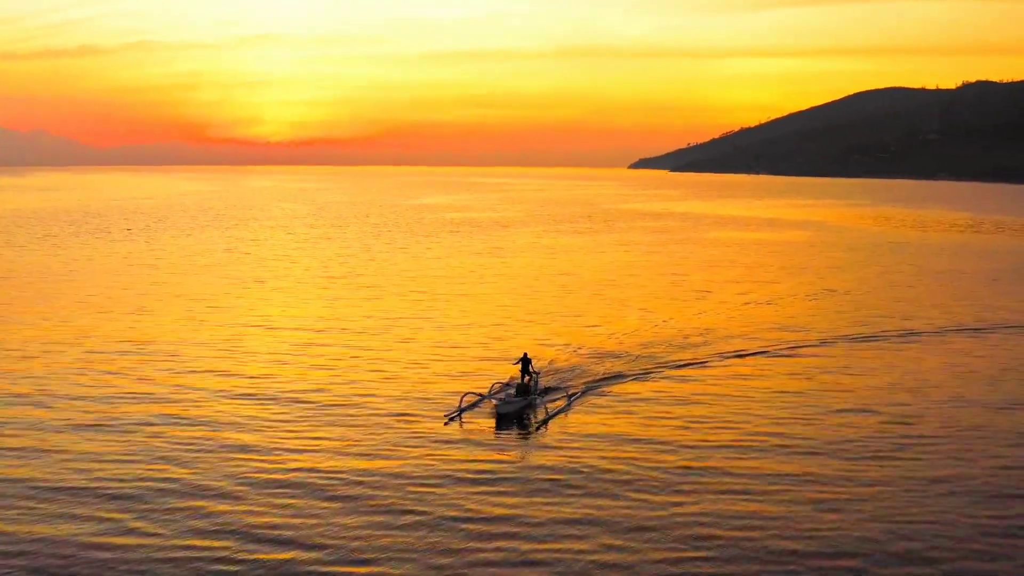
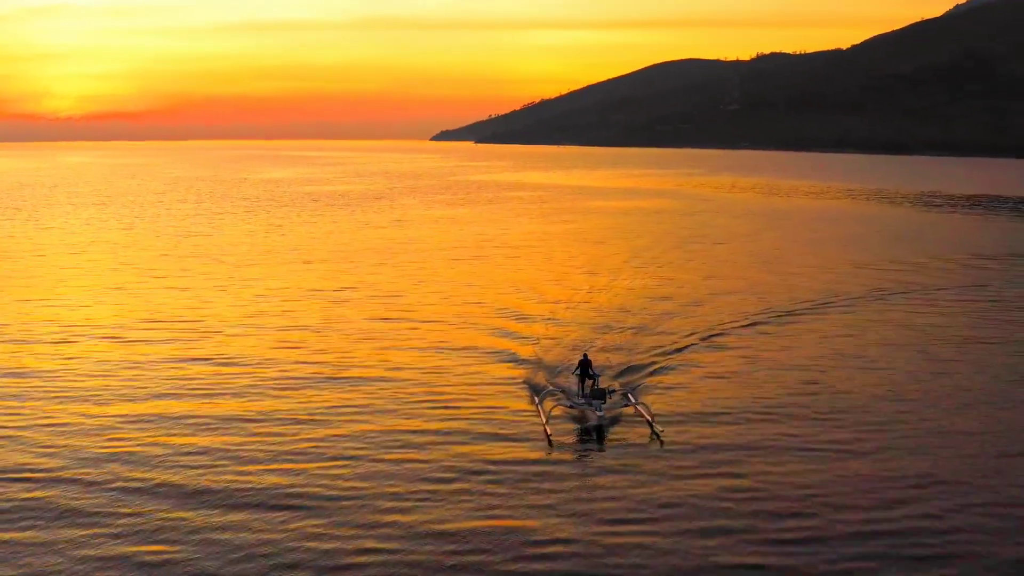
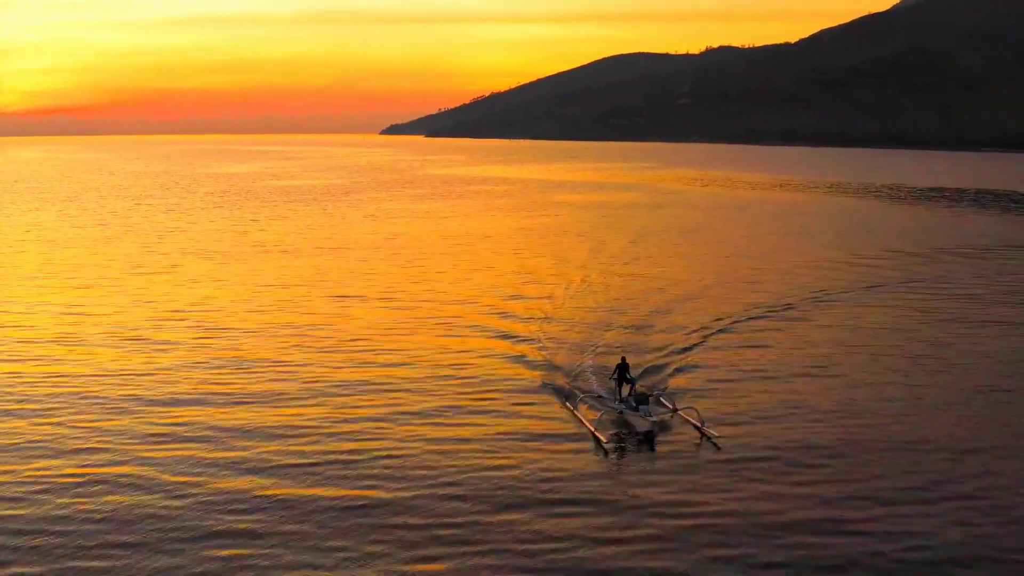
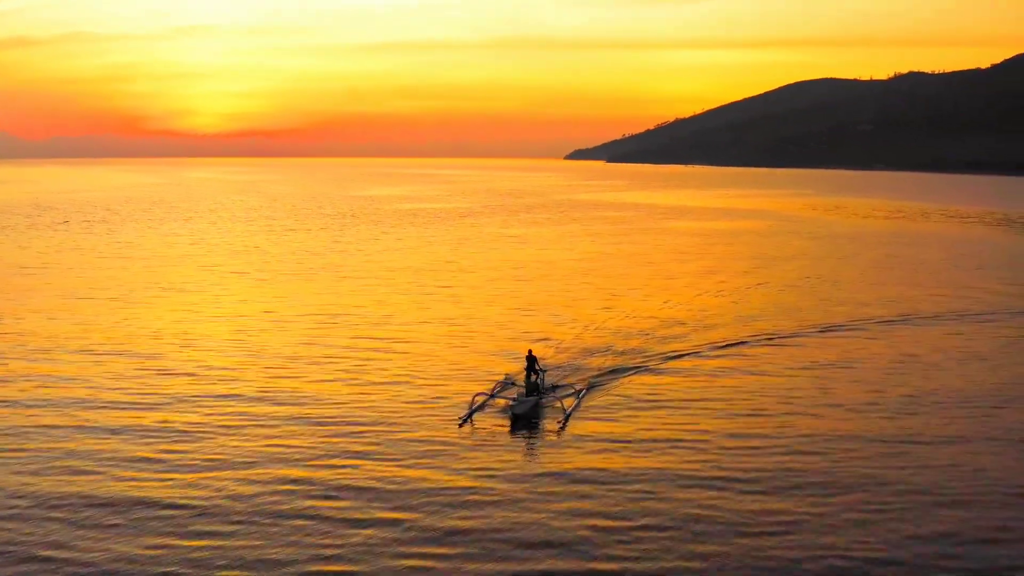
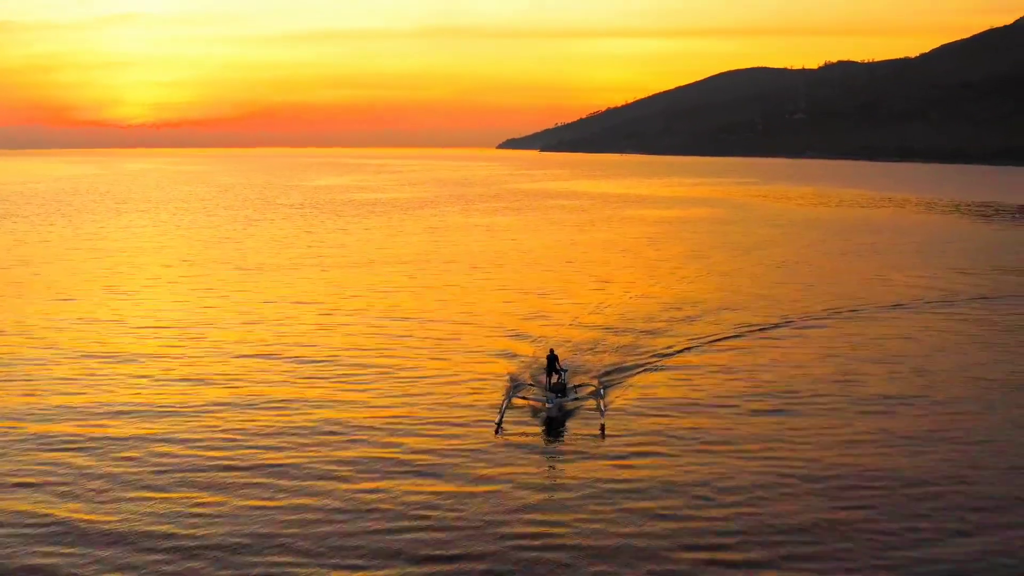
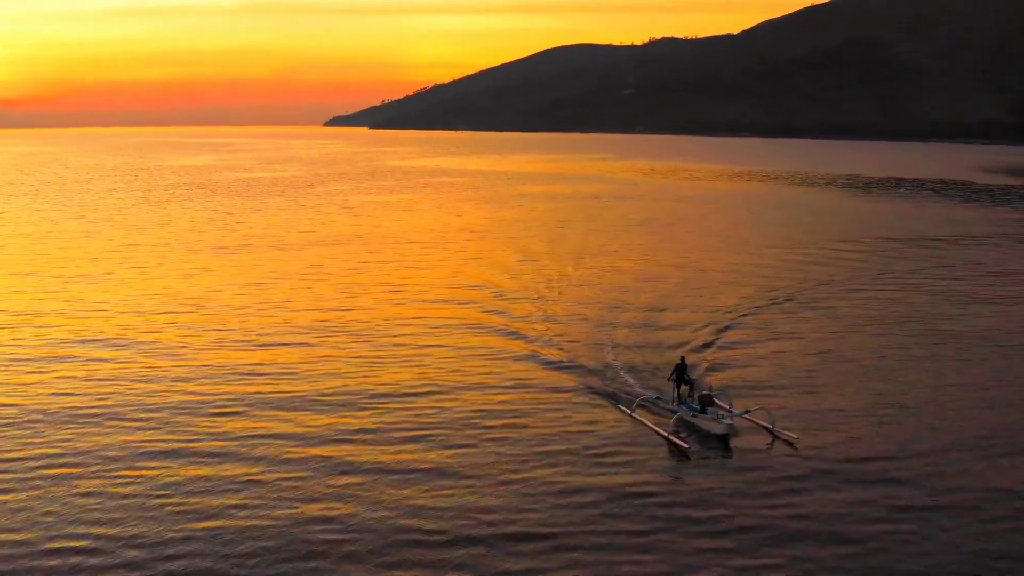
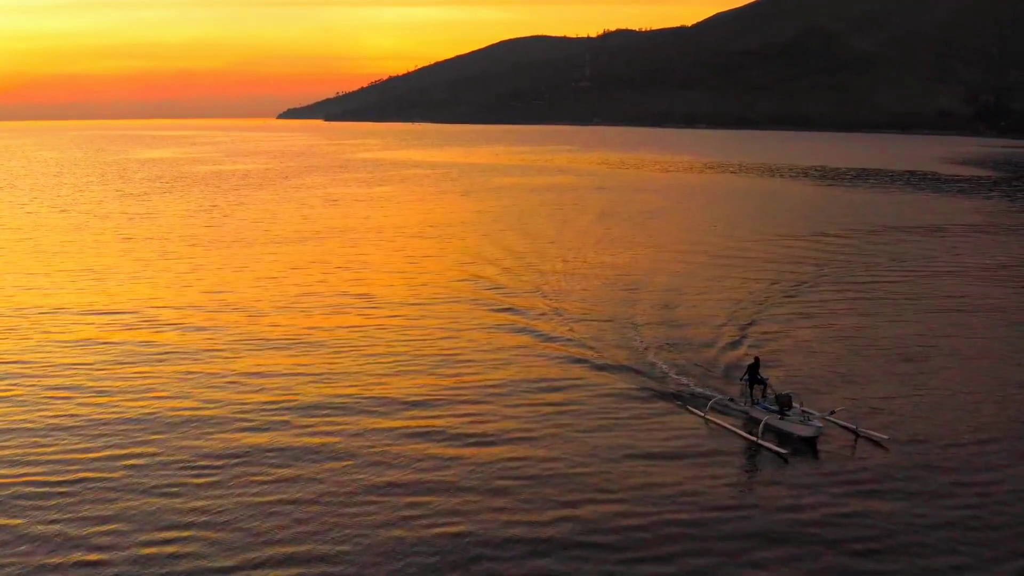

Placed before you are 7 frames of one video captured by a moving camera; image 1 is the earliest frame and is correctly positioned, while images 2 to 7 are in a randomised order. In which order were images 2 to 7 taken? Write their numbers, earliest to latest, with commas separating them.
4, 5, 2, 3, 6, 7
